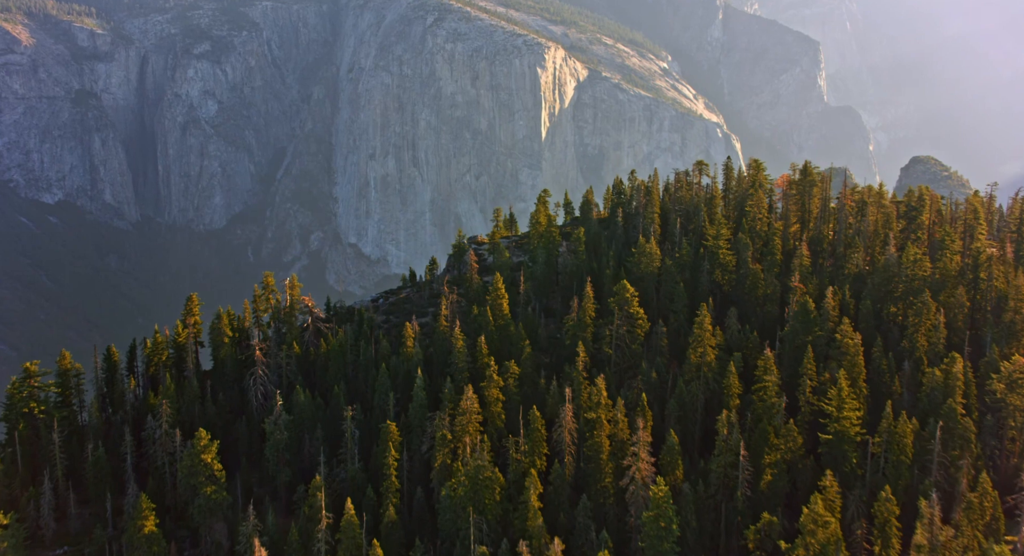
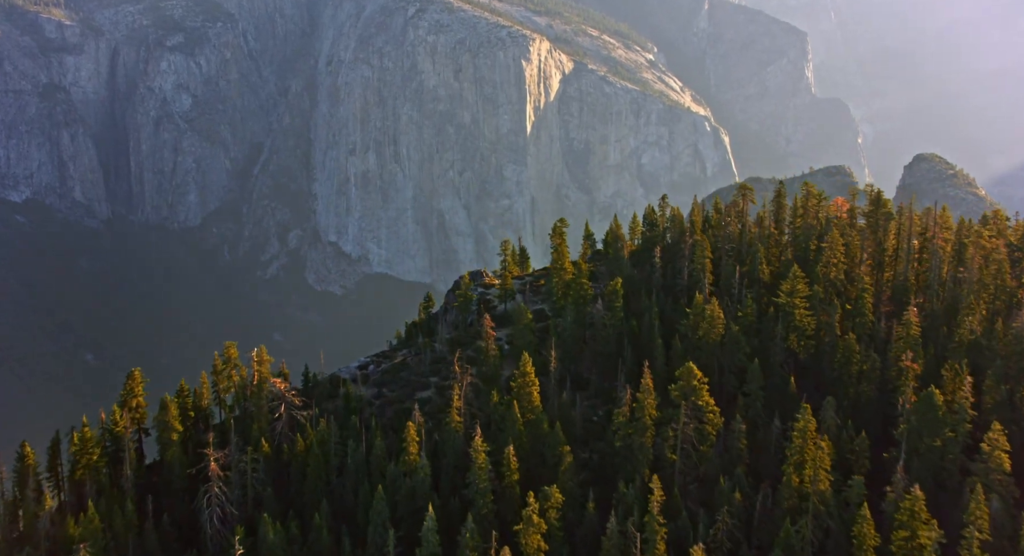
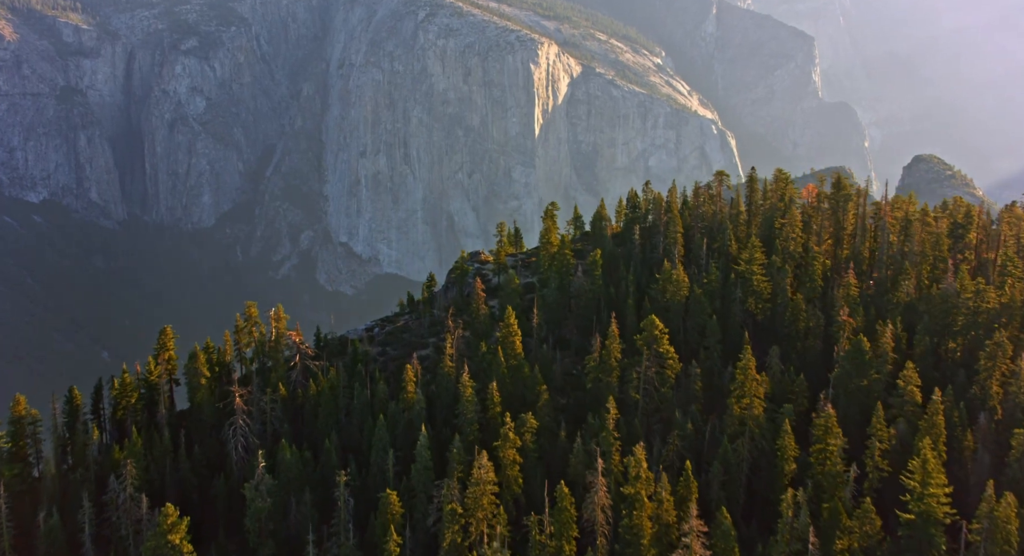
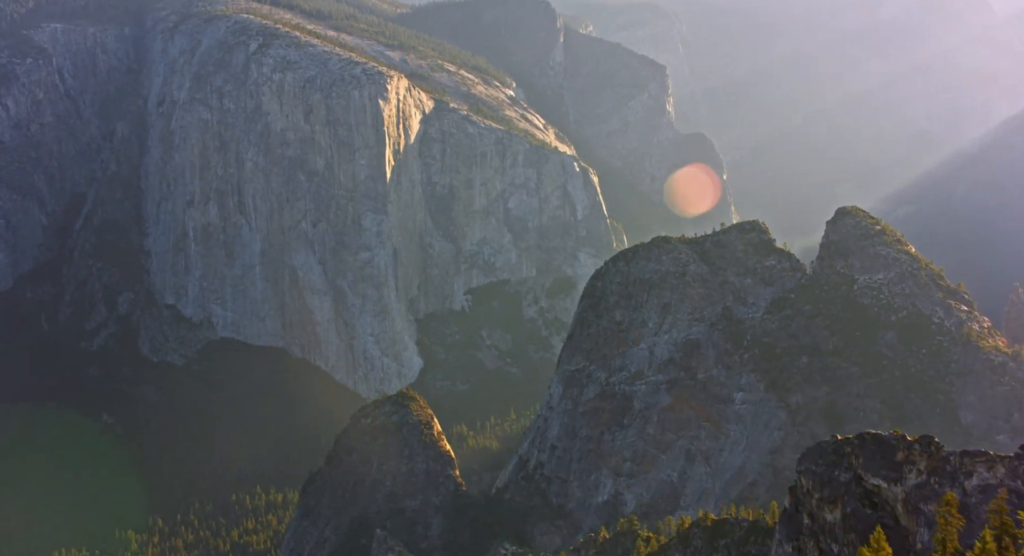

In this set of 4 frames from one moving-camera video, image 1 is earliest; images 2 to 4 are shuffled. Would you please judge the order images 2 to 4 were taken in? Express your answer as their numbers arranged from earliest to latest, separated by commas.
3, 2, 4
